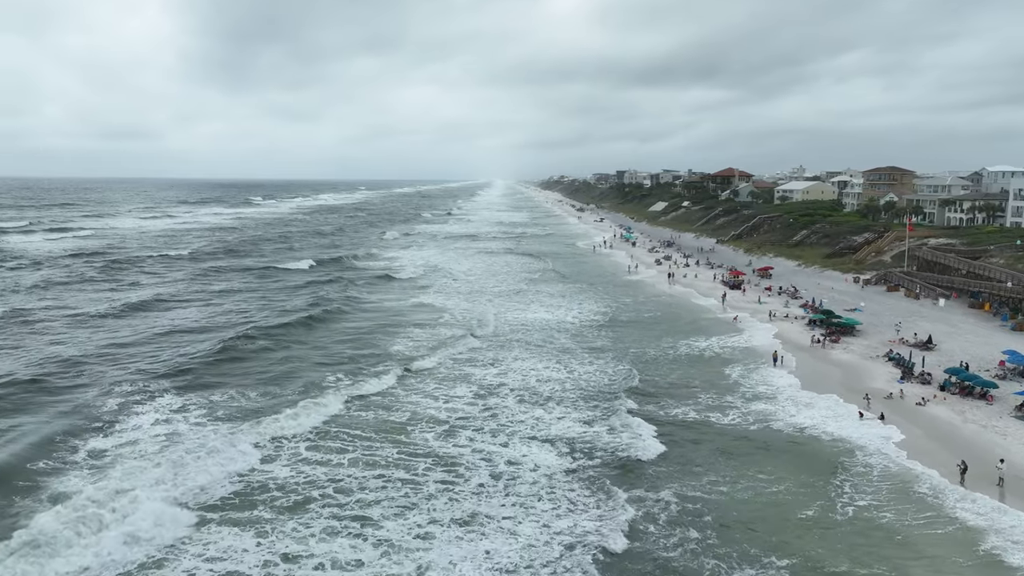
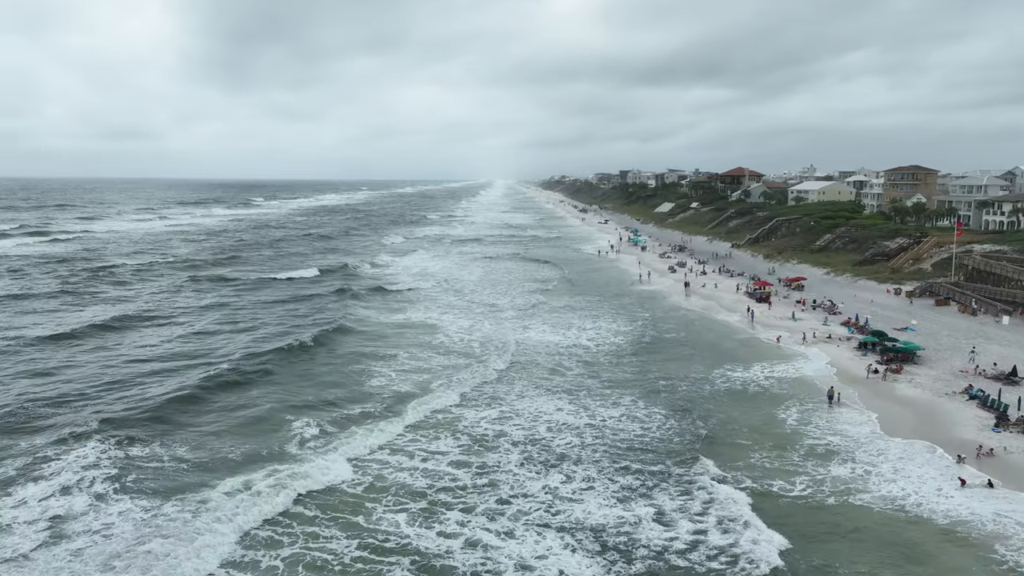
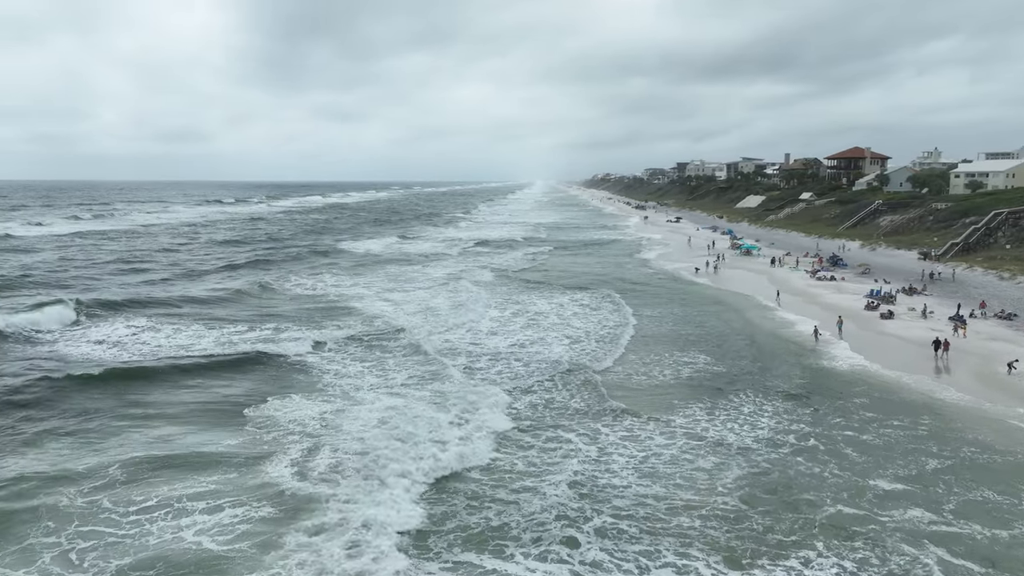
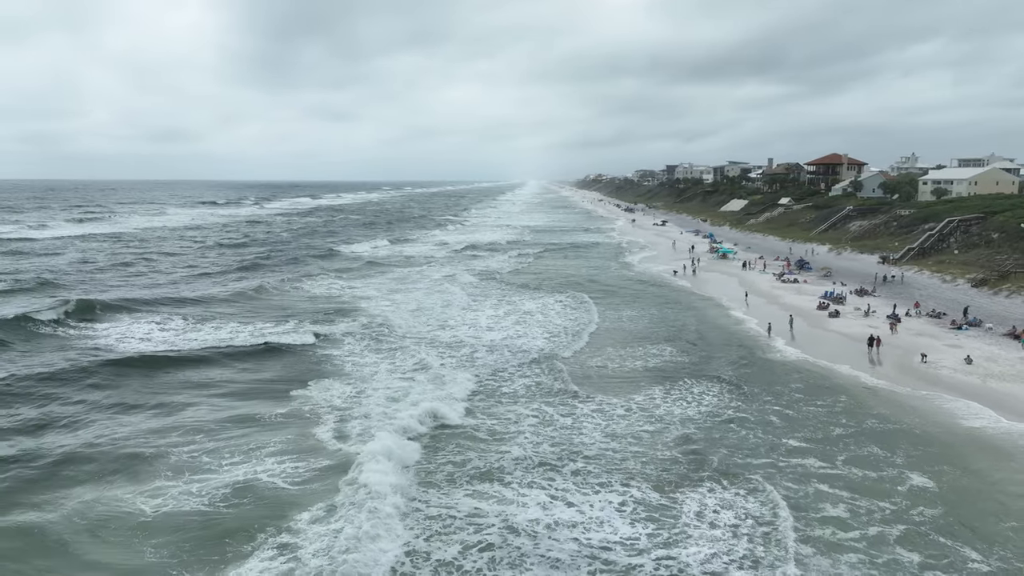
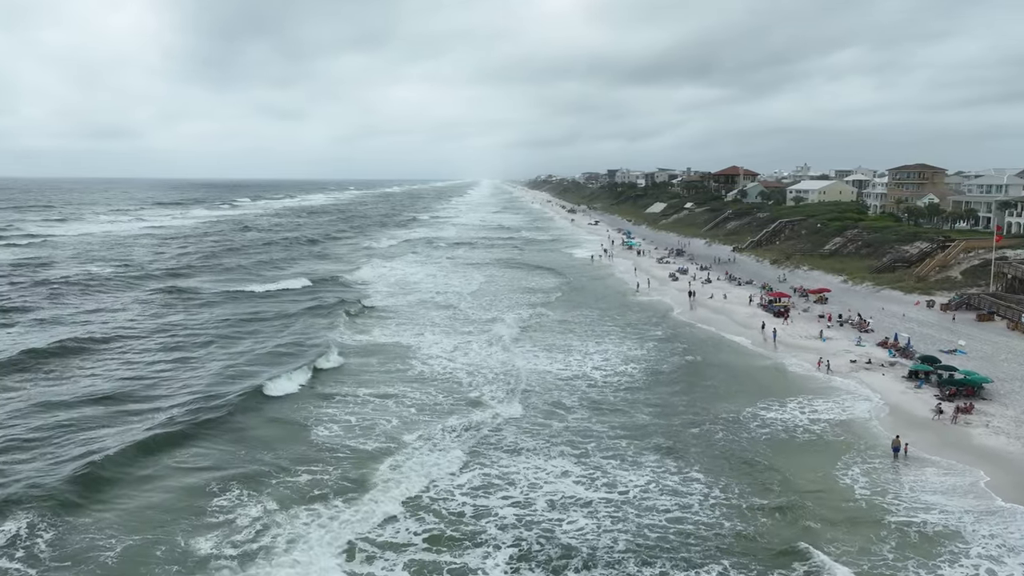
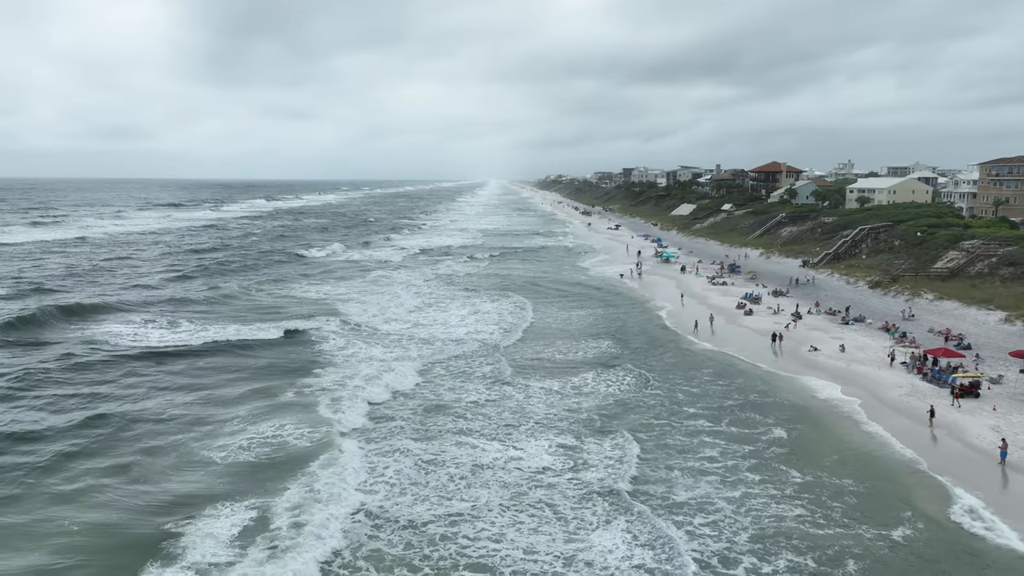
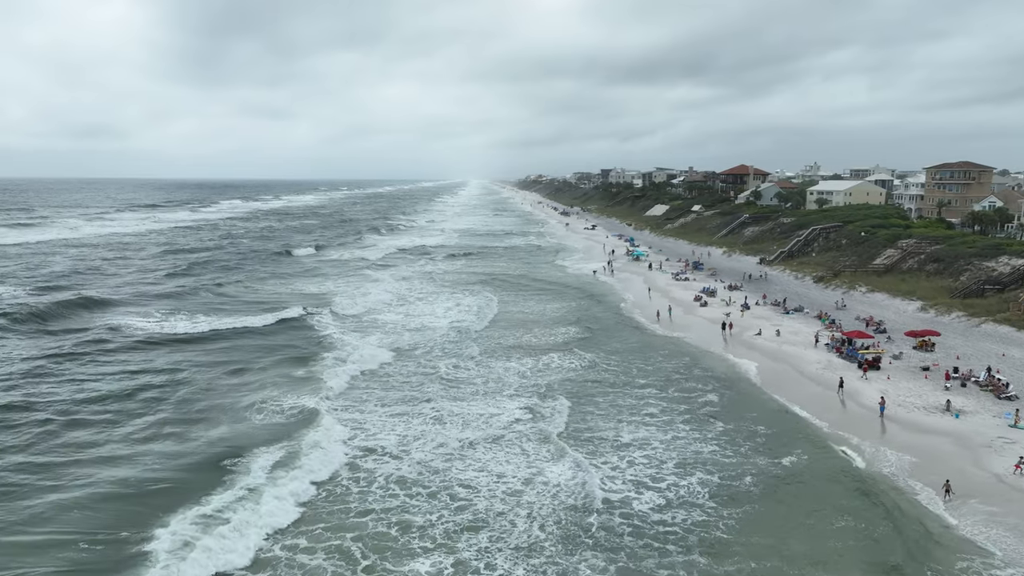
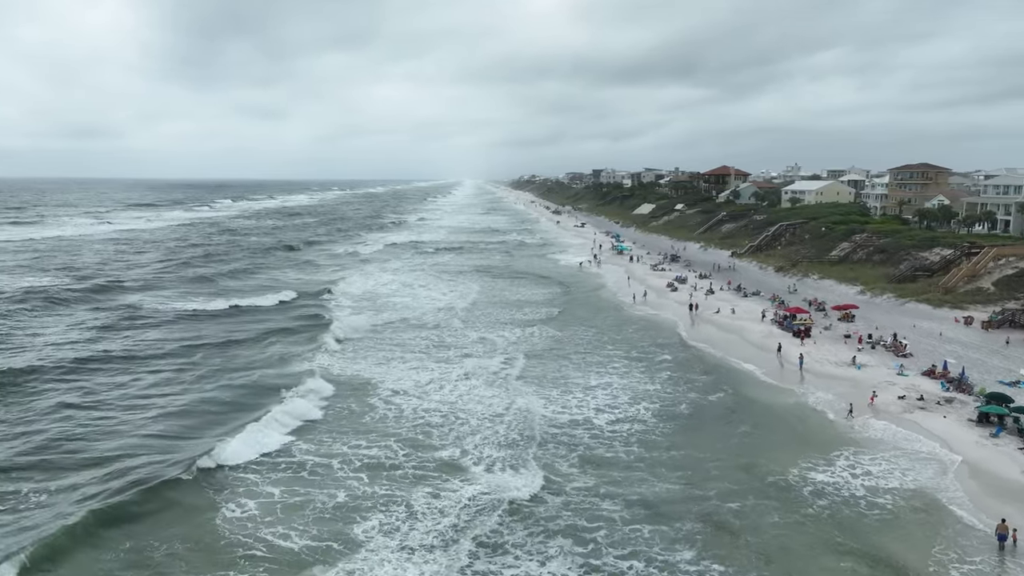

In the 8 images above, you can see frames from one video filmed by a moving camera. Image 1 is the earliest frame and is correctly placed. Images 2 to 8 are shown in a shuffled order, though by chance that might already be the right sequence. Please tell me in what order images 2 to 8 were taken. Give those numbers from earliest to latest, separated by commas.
2, 5, 8, 7, 6, 4, 3
